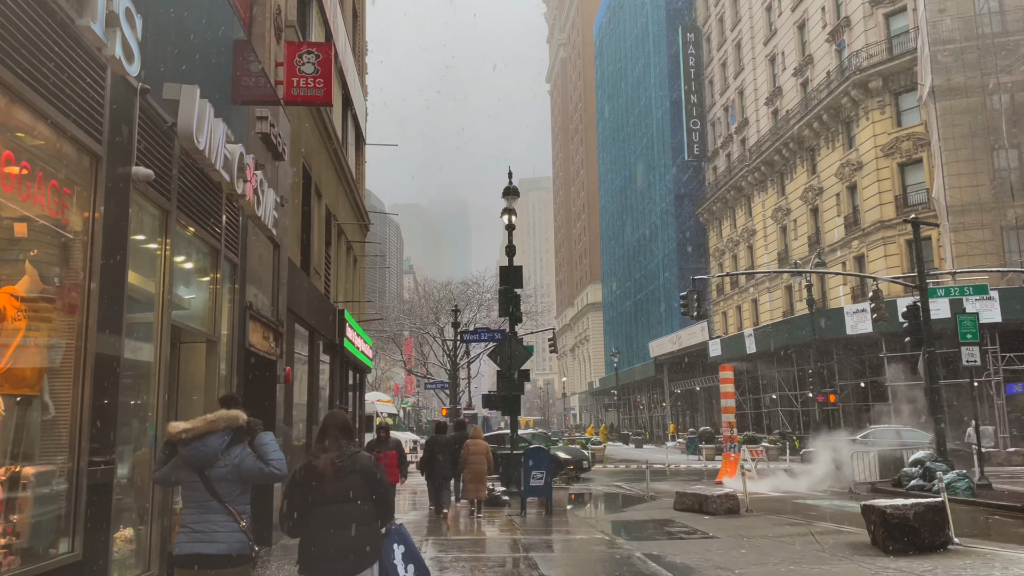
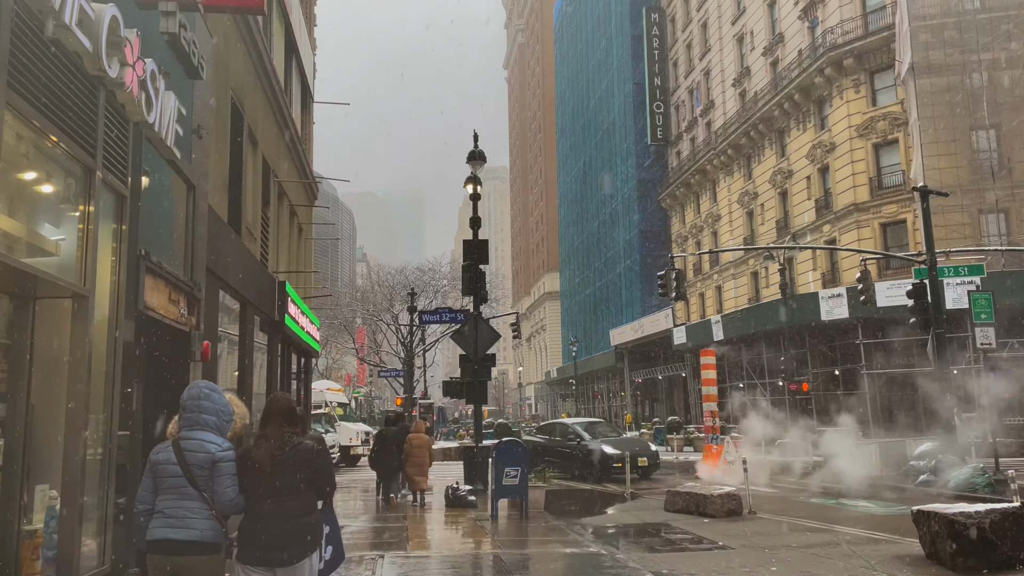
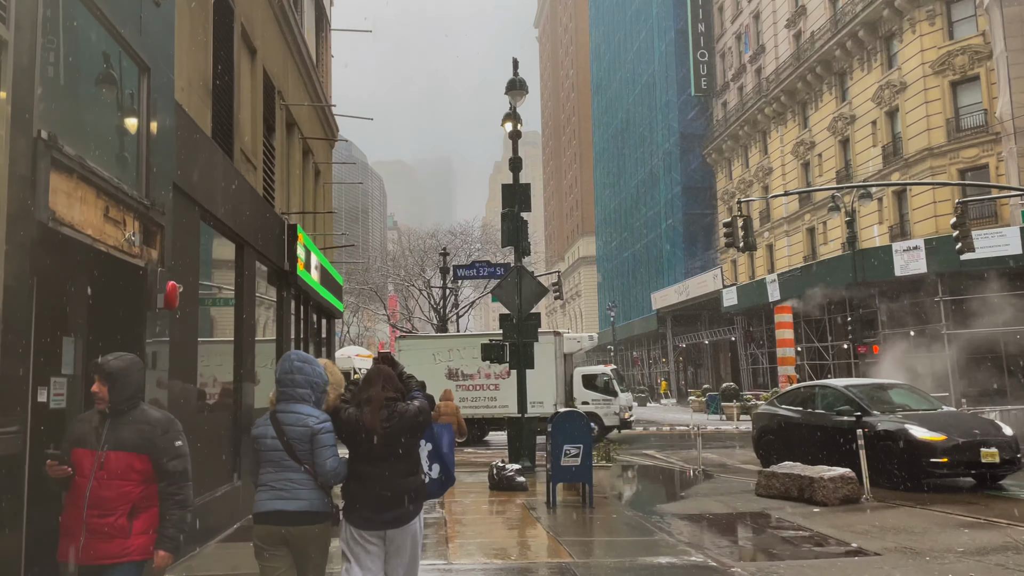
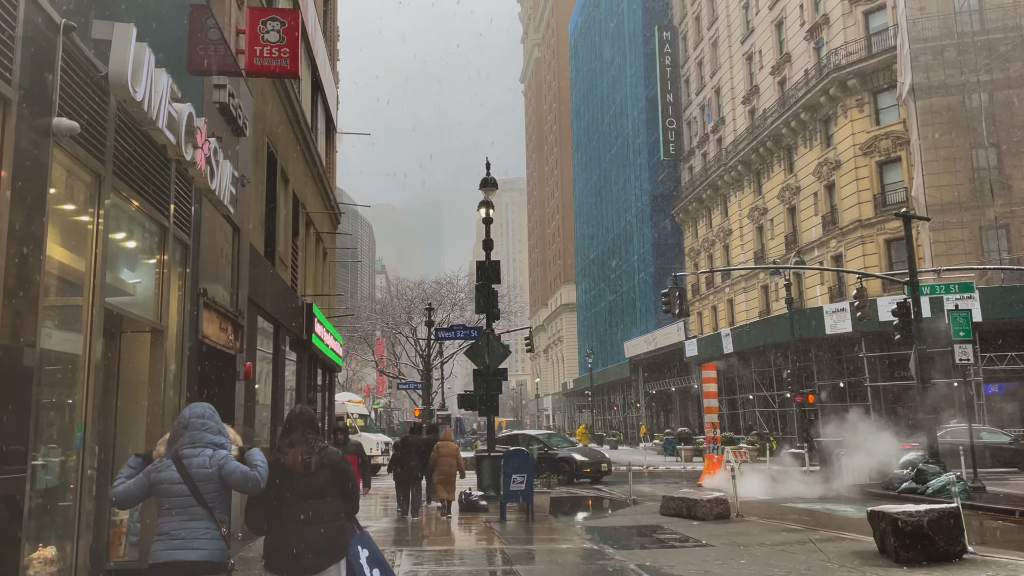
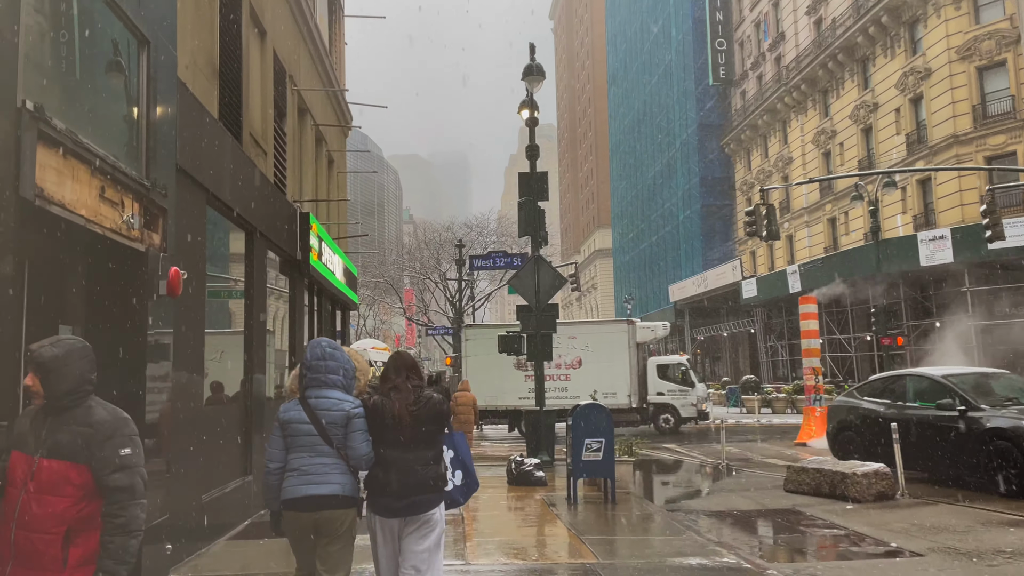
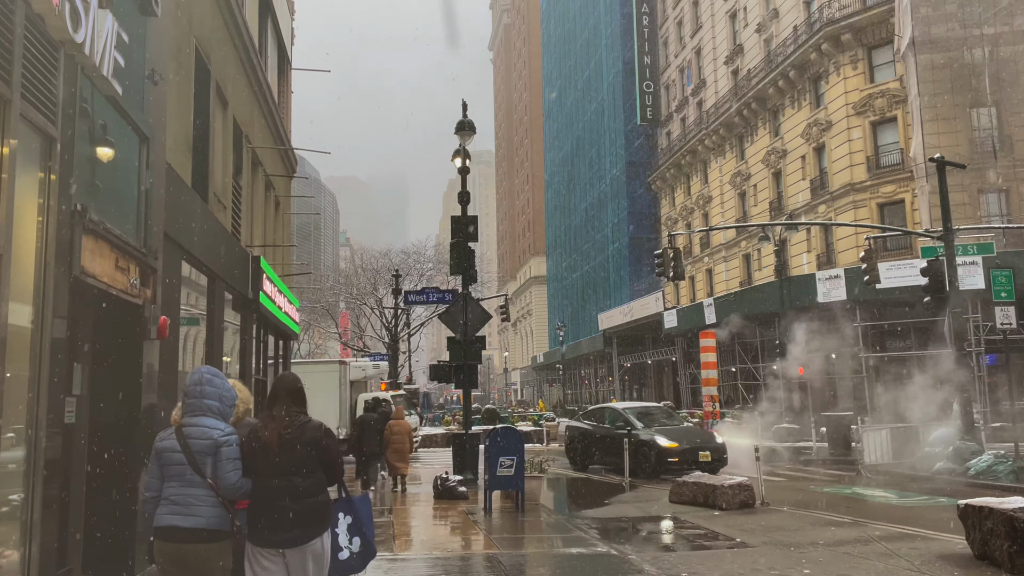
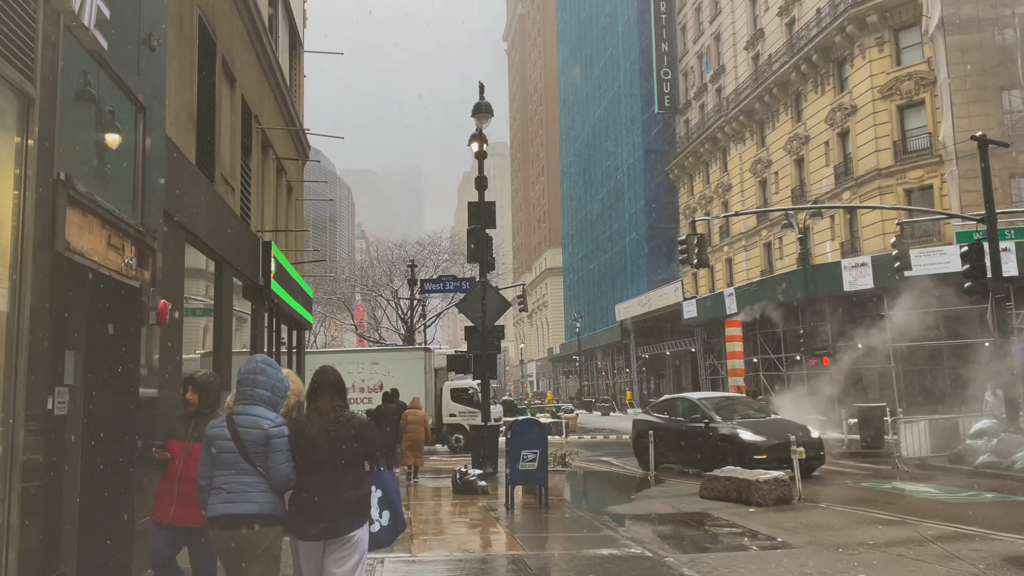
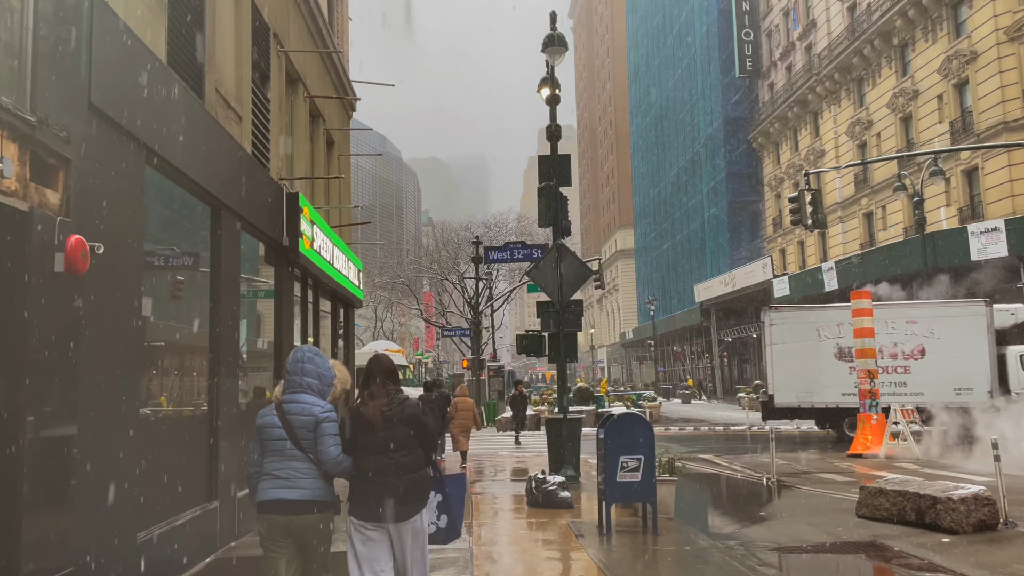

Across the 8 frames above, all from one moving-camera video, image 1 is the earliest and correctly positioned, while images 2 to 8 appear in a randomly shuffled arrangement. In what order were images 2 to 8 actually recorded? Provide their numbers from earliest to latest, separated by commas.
4, 2, 6, 7, 3, 5, 8
